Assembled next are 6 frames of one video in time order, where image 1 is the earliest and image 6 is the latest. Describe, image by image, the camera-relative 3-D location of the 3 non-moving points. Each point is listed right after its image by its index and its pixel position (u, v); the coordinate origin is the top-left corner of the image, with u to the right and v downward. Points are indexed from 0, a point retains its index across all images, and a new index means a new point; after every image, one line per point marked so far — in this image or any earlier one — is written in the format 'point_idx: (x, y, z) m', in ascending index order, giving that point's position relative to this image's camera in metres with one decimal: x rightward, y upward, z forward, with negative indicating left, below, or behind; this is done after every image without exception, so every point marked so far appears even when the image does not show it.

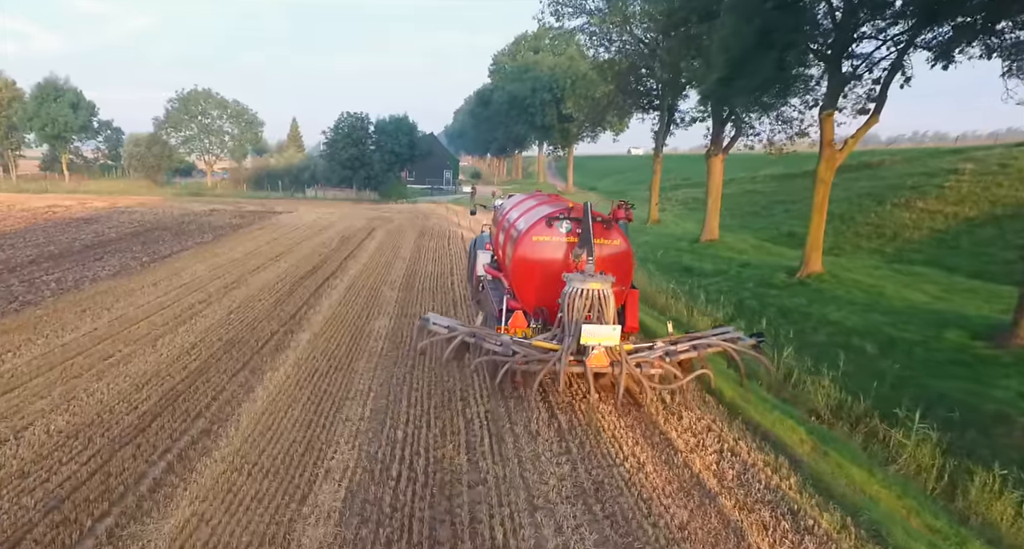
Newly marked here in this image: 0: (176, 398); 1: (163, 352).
0: (-3.9, -1.4, +6.8) m
1: (-5.0, -1.1, +8.4) m
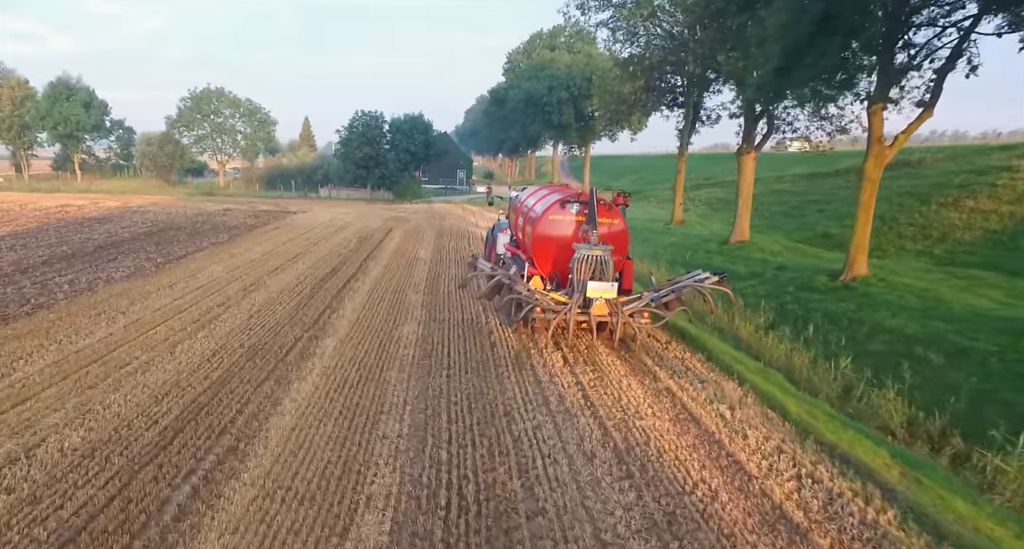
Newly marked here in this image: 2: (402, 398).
0: (-3.3, -1.5, +6.3) m
1: (-4.4, -1.1, +7.9) m
2: (-1.3, -1.4, +6.8) m
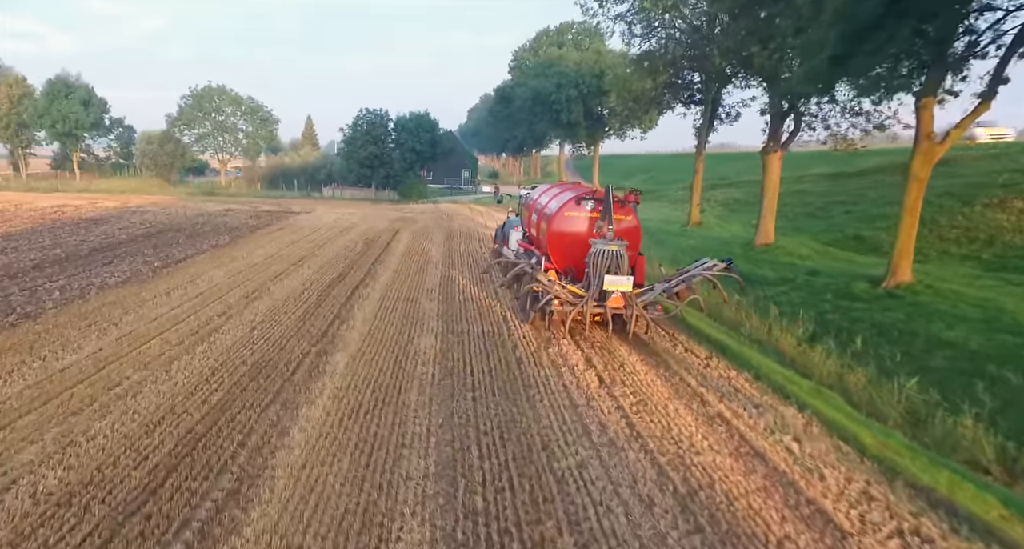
0: (-3.0, -1.6, +5.6) m
1: (-4.0, -1.3, +7.1) m
2: (-0.9, -1.6, +6.0) m
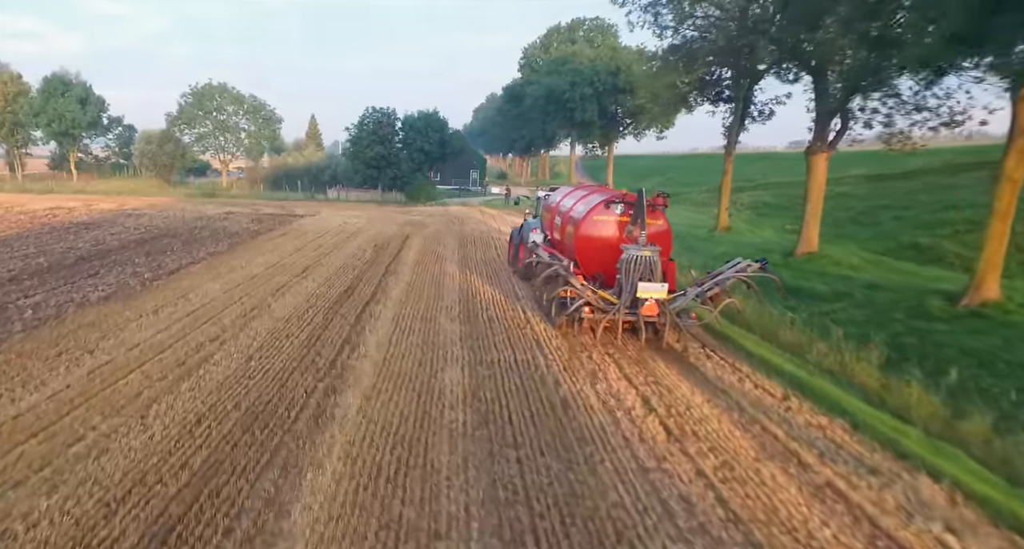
0: (-2.5, -1.9, +4.2) m
1: (-3.5, -1.5, +5.8) m
2: (-0.4, -1.8, +4.7) m
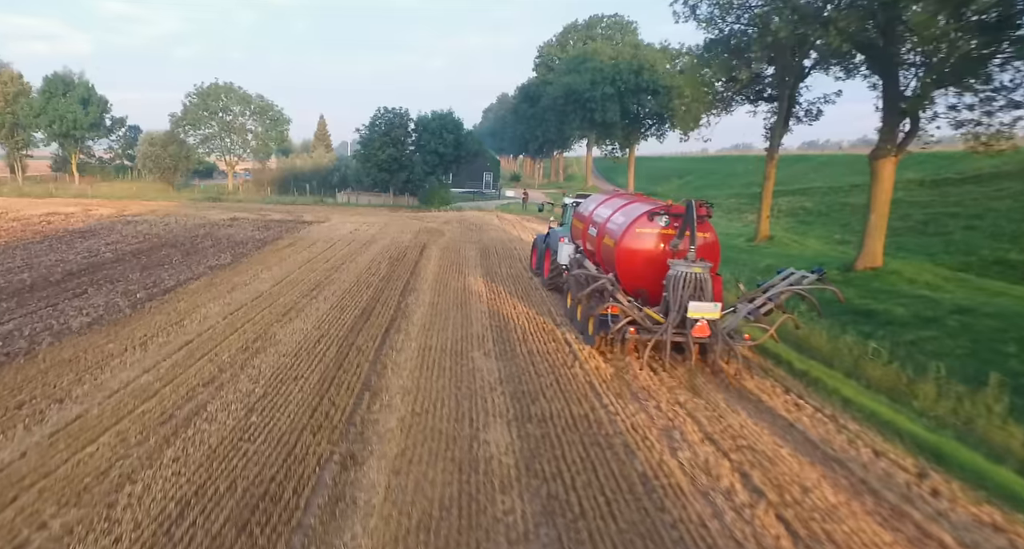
0: (-1.9, -2.3, +2.8) m
1: (-2.9, -1.9, +4.4) m
2: (+0.2, -2.2, +3.3) m
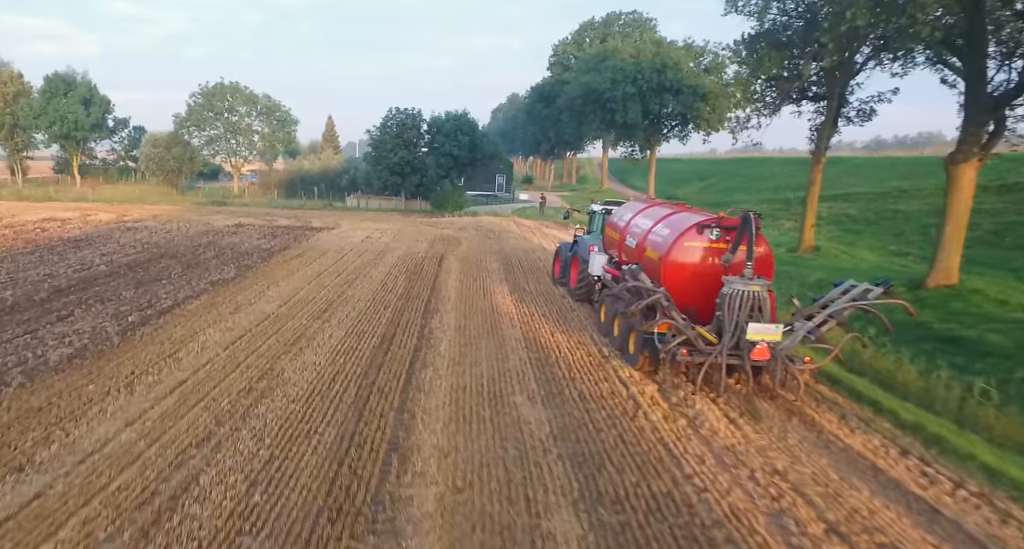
0: (-1.3, -2.7, +1.5) m
1: (-2.3, -2.3, +3.1) m
2: (+0.8, -2.6, +1.9) m
